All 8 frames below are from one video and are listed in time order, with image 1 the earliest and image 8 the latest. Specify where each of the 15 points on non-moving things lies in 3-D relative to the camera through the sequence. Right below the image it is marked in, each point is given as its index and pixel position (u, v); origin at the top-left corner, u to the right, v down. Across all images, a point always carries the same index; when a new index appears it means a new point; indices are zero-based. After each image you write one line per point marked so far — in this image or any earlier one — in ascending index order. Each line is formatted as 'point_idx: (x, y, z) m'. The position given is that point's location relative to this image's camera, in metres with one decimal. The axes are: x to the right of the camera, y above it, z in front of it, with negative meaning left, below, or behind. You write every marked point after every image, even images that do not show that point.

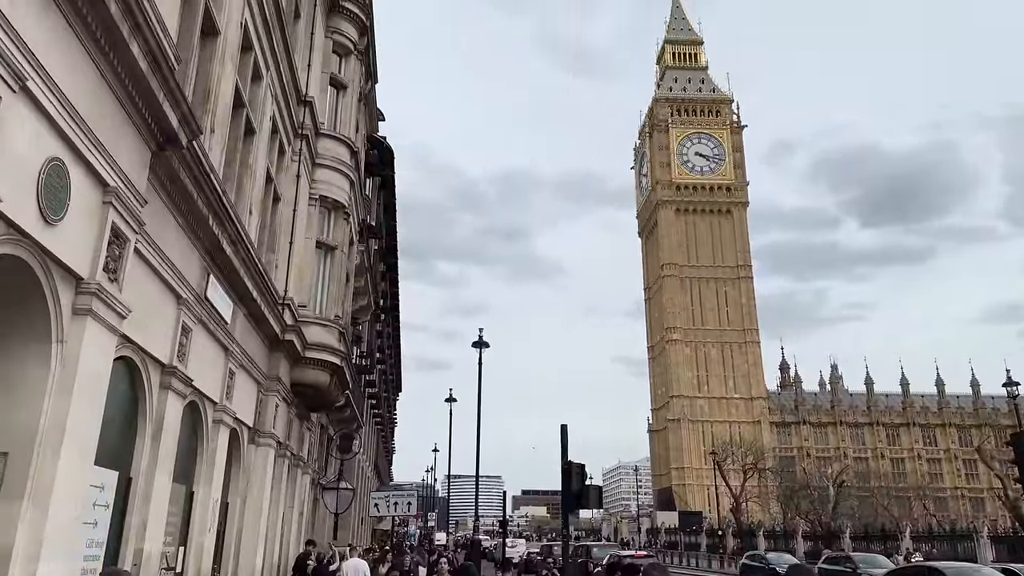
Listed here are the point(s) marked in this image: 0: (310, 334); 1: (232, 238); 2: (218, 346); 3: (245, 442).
0: (-4.9, -1.1, +17.8) m
1: (-4.5, +0.8, +11.9) m
2: (-4.9, -1.0, +12.4) m
3: (-5.4, -3.1, +14.9) m
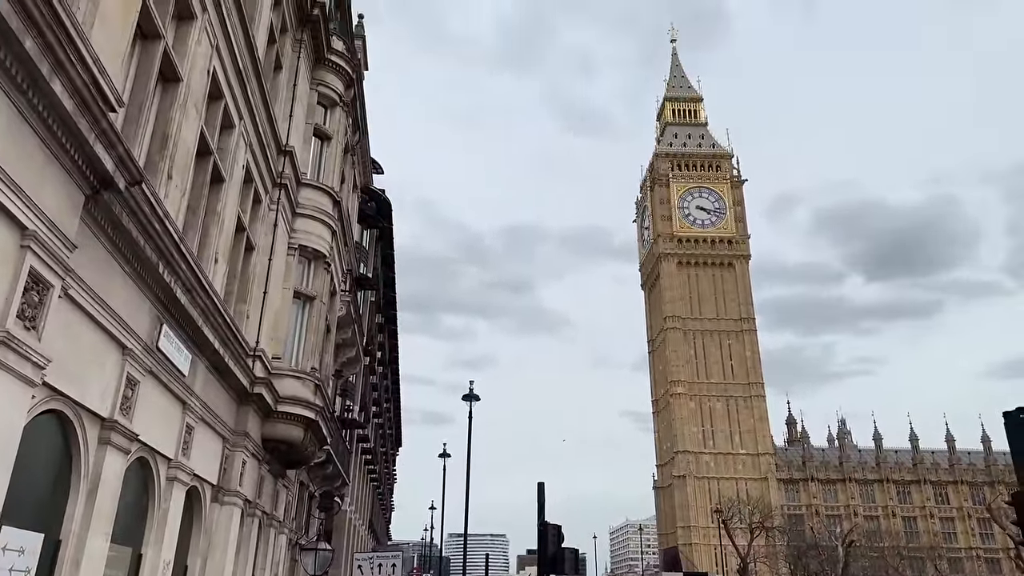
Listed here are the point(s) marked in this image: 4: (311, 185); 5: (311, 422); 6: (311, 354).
0: (-5.4, -2.3, +17.3) m
1: (-5.1, 0.0, +11.5) m
2: (-5.4, -1.8, +11.9) m
3: (-5.9, -4.1, +14.2) m
4: (-5.3, +2.7, +19.6) m
5: (-4.9, -3.3, +18.1) m
6: (-5.2, -1.7, +19.2) m
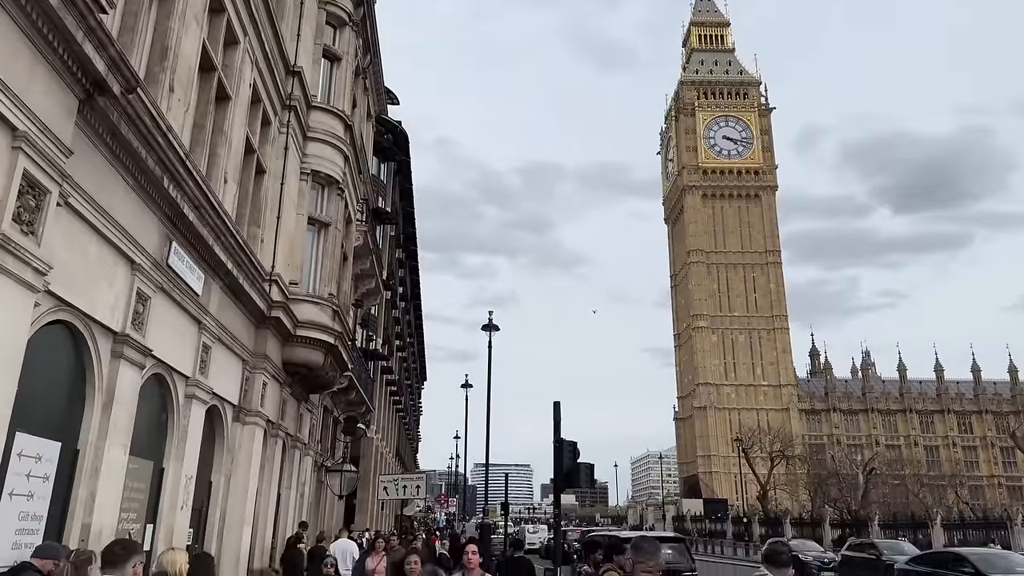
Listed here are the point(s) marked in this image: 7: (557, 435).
0: (-5.0, -0.6, +17.4) m
1: (-4.9, +1.3, +11.4) m
2: (-5.2, -0.5, +11.9) m
3: (-5.6, -2.6, +14.5) m
4: (-4.9, +4.7, +19.2) m
5: (-4.5, -1.5, +18.2) m
6: (-4.8, +0.2, +19.2) m
7: (+0.9, -2.8, +13.9) m
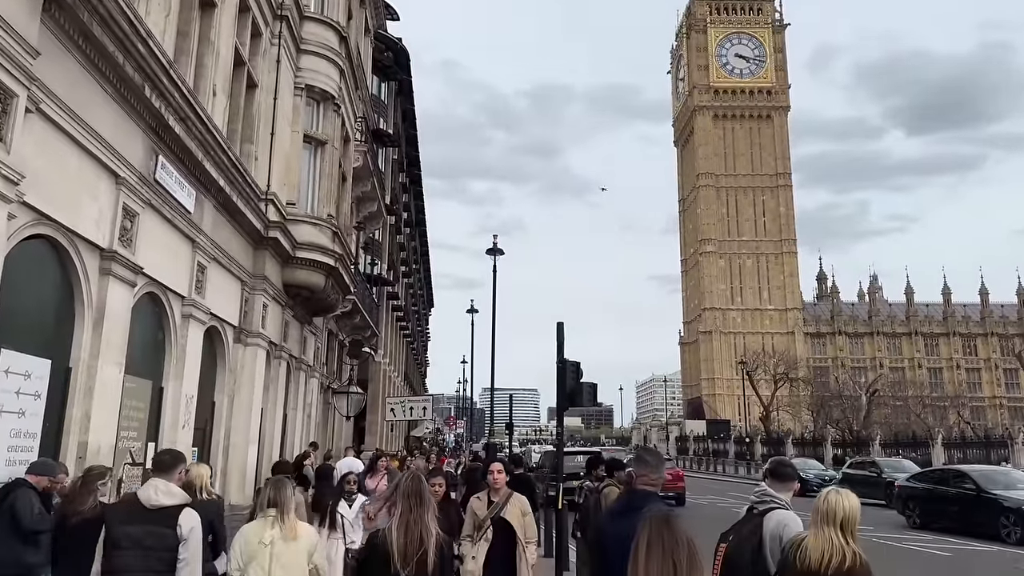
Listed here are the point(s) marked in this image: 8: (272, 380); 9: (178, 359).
0: (-4.9, +1.3, +17.0) m
1: (-4.9, +2.5, +10.9) m
2: (-5.2, +0.8, +11.6) m
3: (-5.5, -1.0, +14.3) m
4: (-4.9, +6.7, +18.3) m
5: (-4.4, +0.5, +17.9) m
6: (-4.7, +2.2, +18.7) m
7: (+0.9, -1.2, +13.7) m
8: (-5.5, -2.1, +16.8) m
9: (-5.3, -1.1, +11.8) m
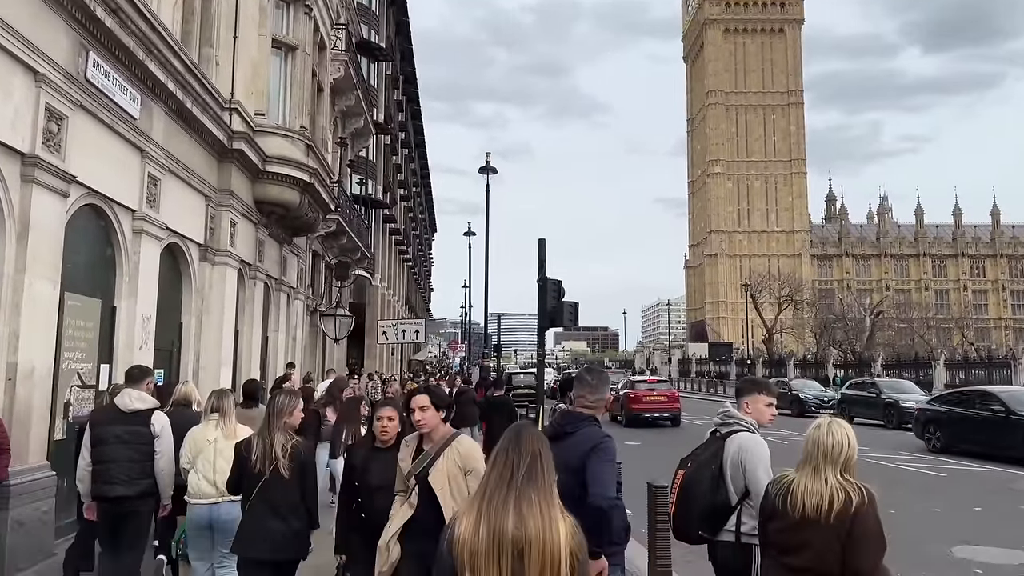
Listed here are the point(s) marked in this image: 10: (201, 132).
0: (-5.3, +3.1, +16.0) m
1: (-5.3, +3.7, +9.8) m
2: (-5.6, +2.1, +10.7) m
3: (-5.9, +0.5, +13.6) m
4: (-5.3, +8.6, +16.8) m
5: (-4.7, +2.4, +17.0) m
6: (-5.1, +4.2, +17.7) m
7: (+0.5, +0.3, +13.0) m
8: (-5.8, -0.3, +16.2) m
9: (-5.7, +0.2, +11.1) m
10: (-5.6, +2.8, +13.3) m
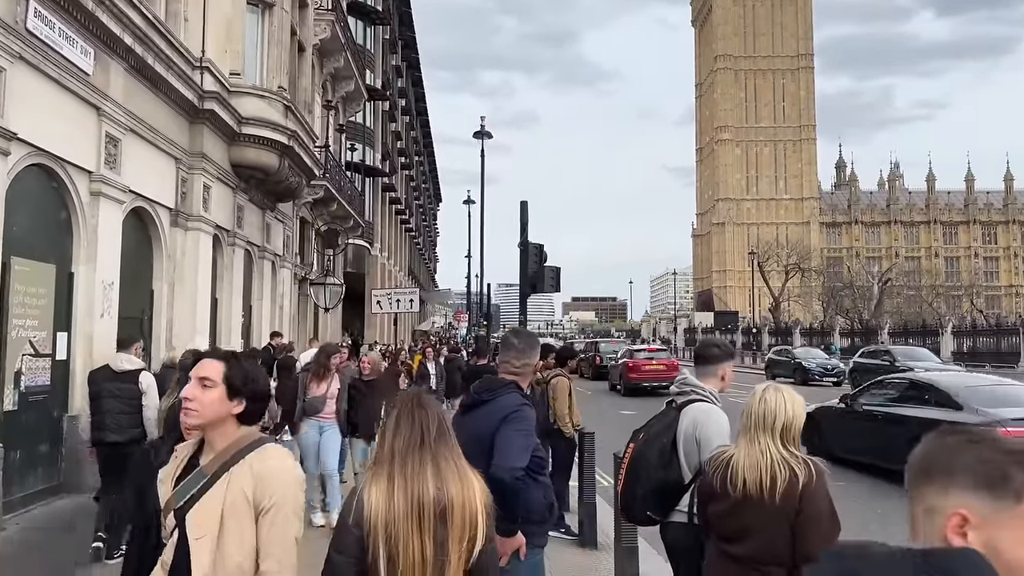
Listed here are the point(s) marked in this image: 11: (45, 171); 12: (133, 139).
0: (-5.6, +3.8, +15.4) m
1: (-5.7, +4.2, +9.2) m
2: (-6.0, +2.6, +10.2) m
3: (-6.2, +1.1, +13.2) m
4: (-5.6, +9.3, +16.0) m
5: (-5.0, +3.1, +16.4) m
6: (-5.4, +4.9, +17.0) m
7: (+0.2, +0.9, +12.4) m
8: (-6.1, +0.5, +15.7) m
9: (-6.1, +0.7, +10.6) m
10: (-5.9, +3.4, +12.7) m
11: (-6.1, +1.5, +9.7) m
12: (-6.1, +2.4, +11.9) m
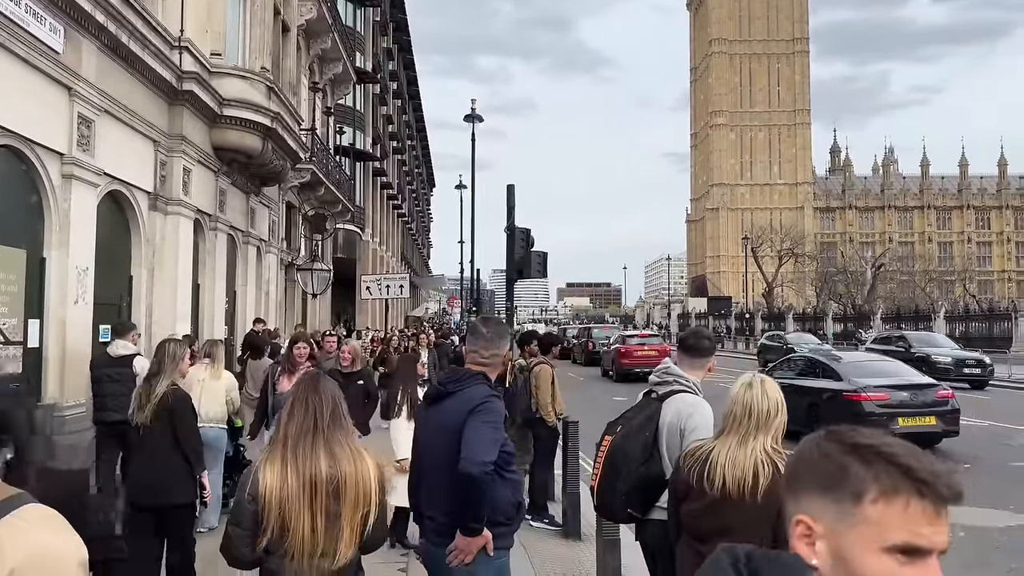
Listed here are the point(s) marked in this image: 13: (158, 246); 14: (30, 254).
0: (-5.8, +4.1, +15.1) m
1: (-5.9, +4.3, +8.8) m
2: (-6.2, +2.8, +9.8) m
3: (-6.4, +1.4, +12.8) m
4: (-5.9, +9.6, +15.5) m
5: (-5.3, +3.4, +16.1) m
6: (-5.6, +5.3, +16.6) m
7: (0.0, +1.1, +12.2) m
8: (-6.4, +0.7, +15.4) m
9: (-6.3, +0.9, +10.4) m
10: (-6.2, +3.6, +12.4) m
11: (-6.3, +1.7, +9.4) m
12: (-6.3, +2.6, +11.5) m
13: (-6.4, +0.7, +13.4) m
14: (-6.4, +0.4, +9.8) m
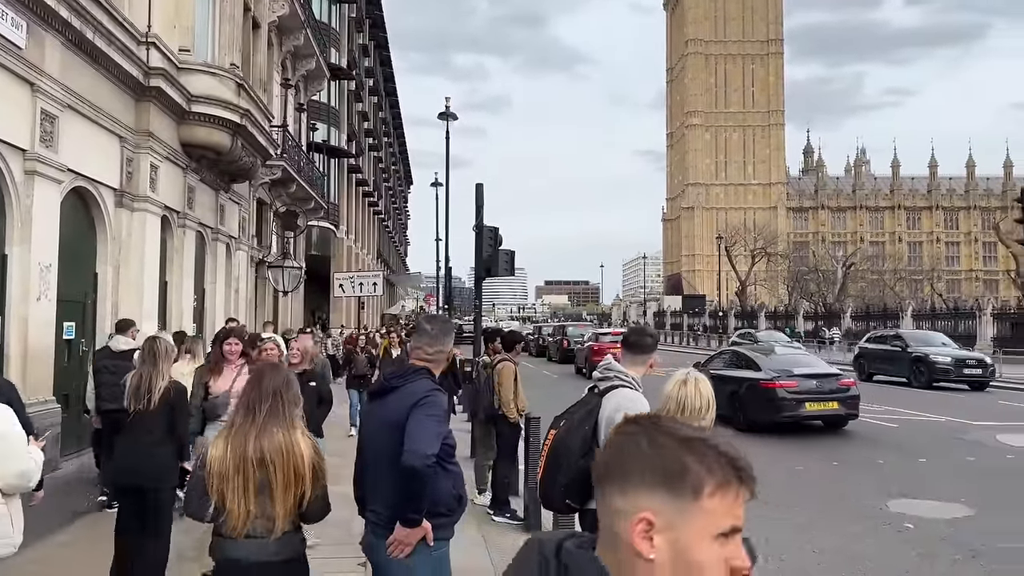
0: (-6.5, +4.1, +15.0) m
1: (-6.3, +4.4, +8.8) m
2: (-6.7, +2.8, +9.8) m
3: (-7.0, +1.4, +12.8) m
4: (-6.5, +9.7, +15.4) m
5: (-5.9, +3.5, +16.0) m
6: (-6.3, +5.3, +16.6) m
7: (-0.6, +1.2, +12.3) m
8: (-7.0, +0.8, +15.3) m
9: (-6.8, +0.9, +10.3) m
10: (-6.7, +3.7, +12.3) m
11: (-6.8, +1.7, +9.3) m
12: (-6.8, +2.6, +11.4) m
13: (-7.0, +0.8, +13.3) m
14: (-6.9, +0.5, +9.7) m
